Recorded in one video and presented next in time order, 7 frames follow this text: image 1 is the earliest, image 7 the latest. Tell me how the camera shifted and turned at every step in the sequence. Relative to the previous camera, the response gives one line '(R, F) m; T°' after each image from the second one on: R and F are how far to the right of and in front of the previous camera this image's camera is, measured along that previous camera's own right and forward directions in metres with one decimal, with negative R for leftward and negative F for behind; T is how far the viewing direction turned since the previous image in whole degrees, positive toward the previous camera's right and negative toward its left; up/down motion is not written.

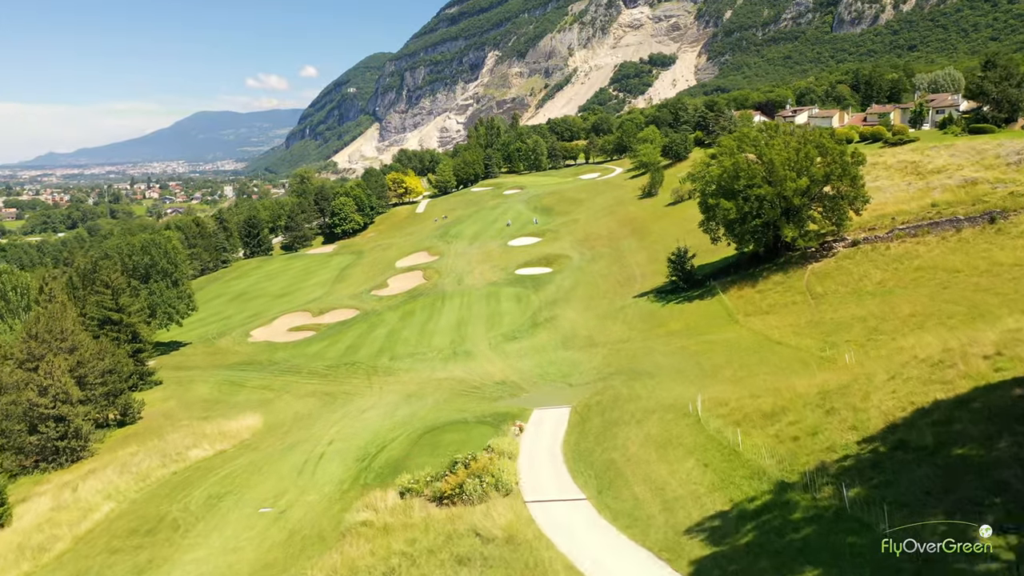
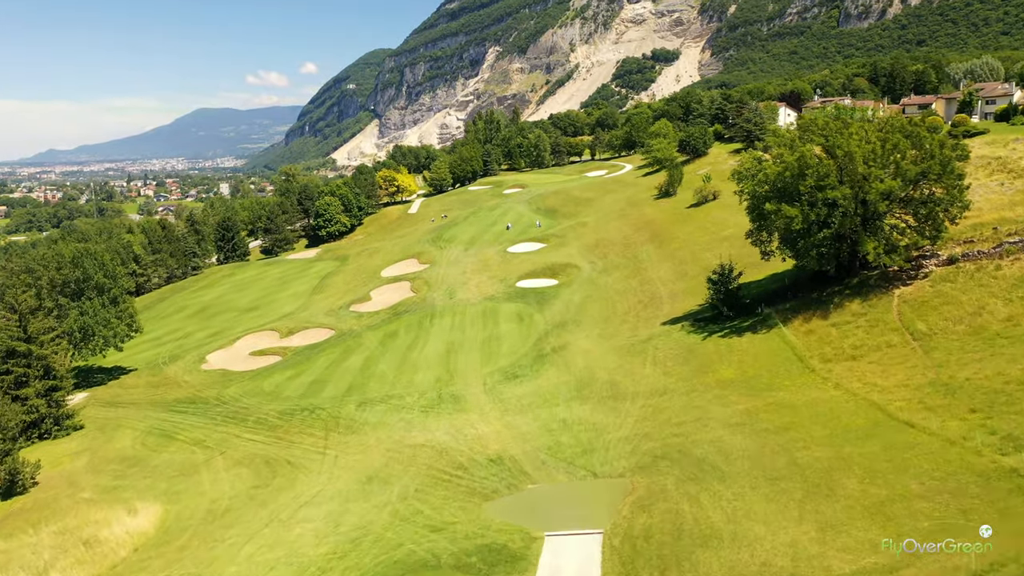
(0.0, +8.6) m; 0°
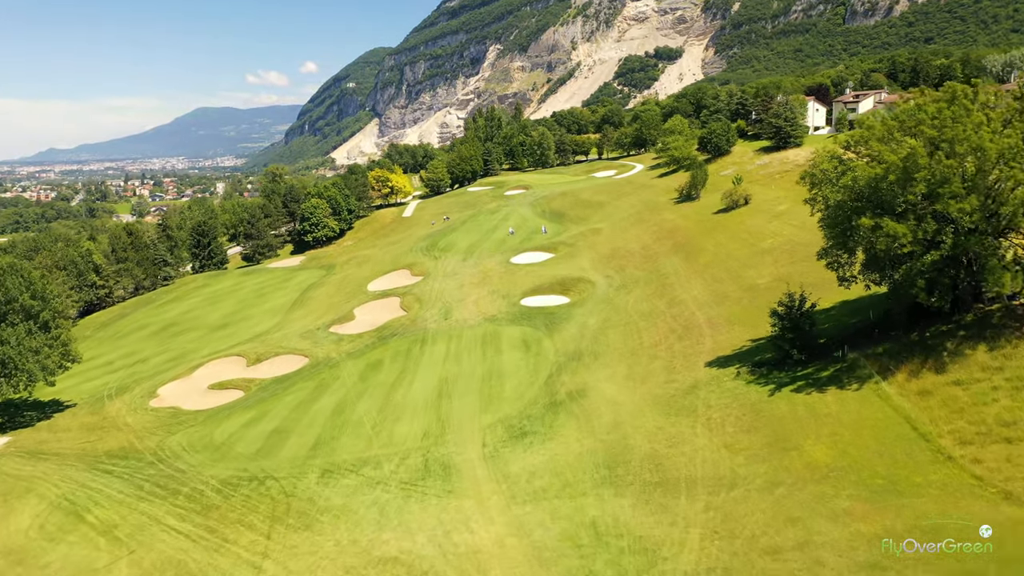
(-0.2, +7.5) m; 0°
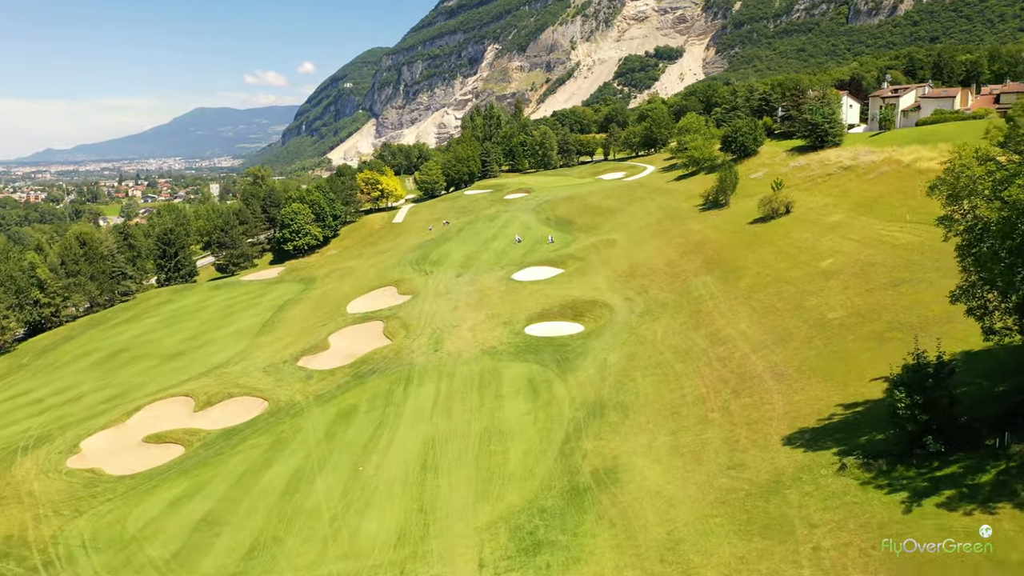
(-0.2, +7.8) m; 0°
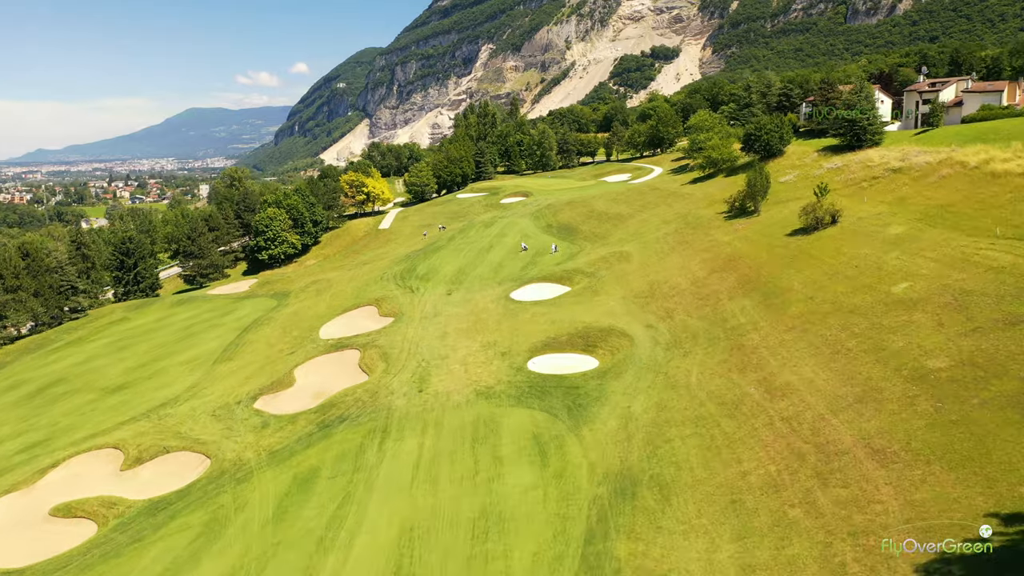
(-0.2, +7.0) m; 0°
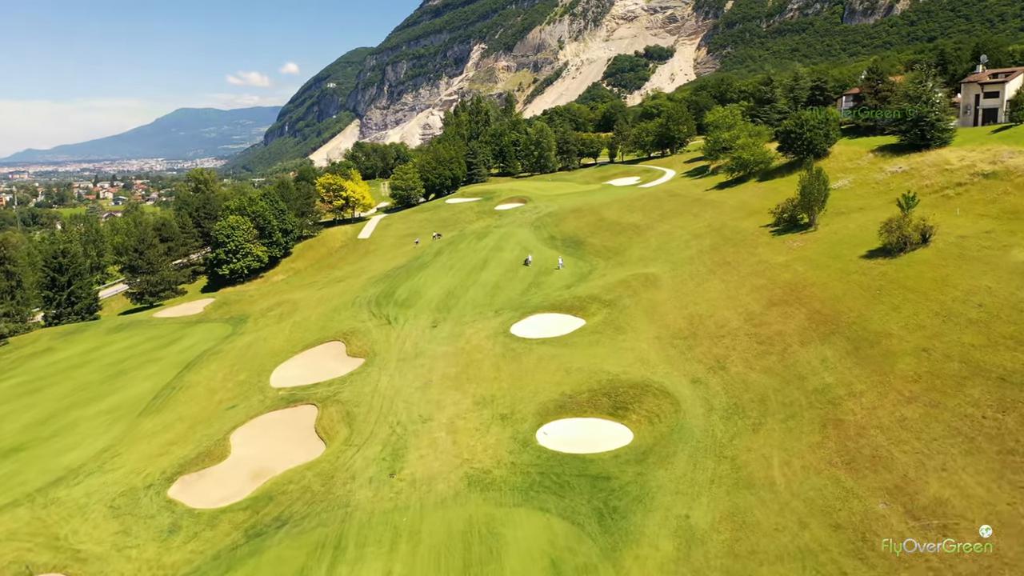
(-0.4, +8.9) m; +1°
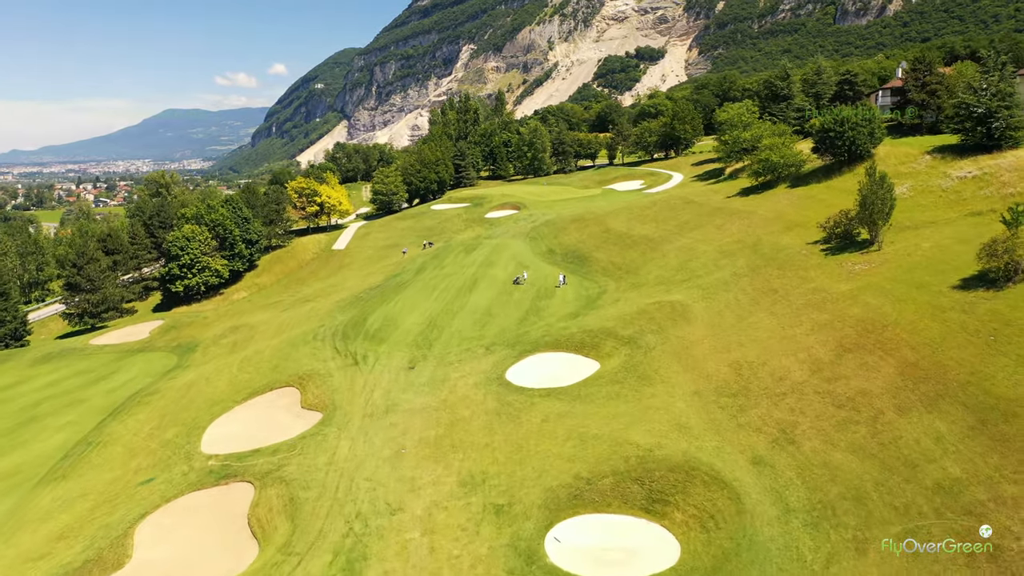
(-0.2, +7.2) m; +1°
